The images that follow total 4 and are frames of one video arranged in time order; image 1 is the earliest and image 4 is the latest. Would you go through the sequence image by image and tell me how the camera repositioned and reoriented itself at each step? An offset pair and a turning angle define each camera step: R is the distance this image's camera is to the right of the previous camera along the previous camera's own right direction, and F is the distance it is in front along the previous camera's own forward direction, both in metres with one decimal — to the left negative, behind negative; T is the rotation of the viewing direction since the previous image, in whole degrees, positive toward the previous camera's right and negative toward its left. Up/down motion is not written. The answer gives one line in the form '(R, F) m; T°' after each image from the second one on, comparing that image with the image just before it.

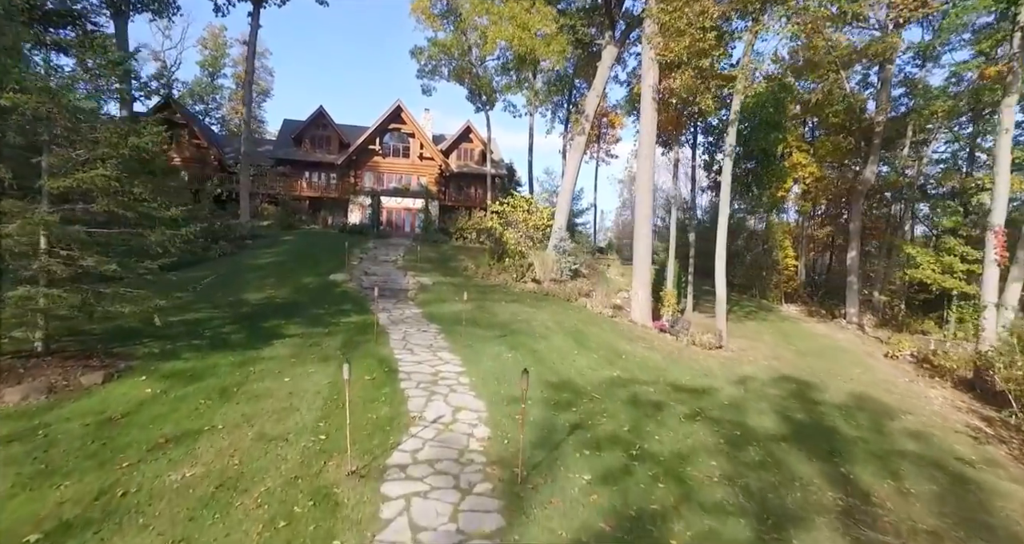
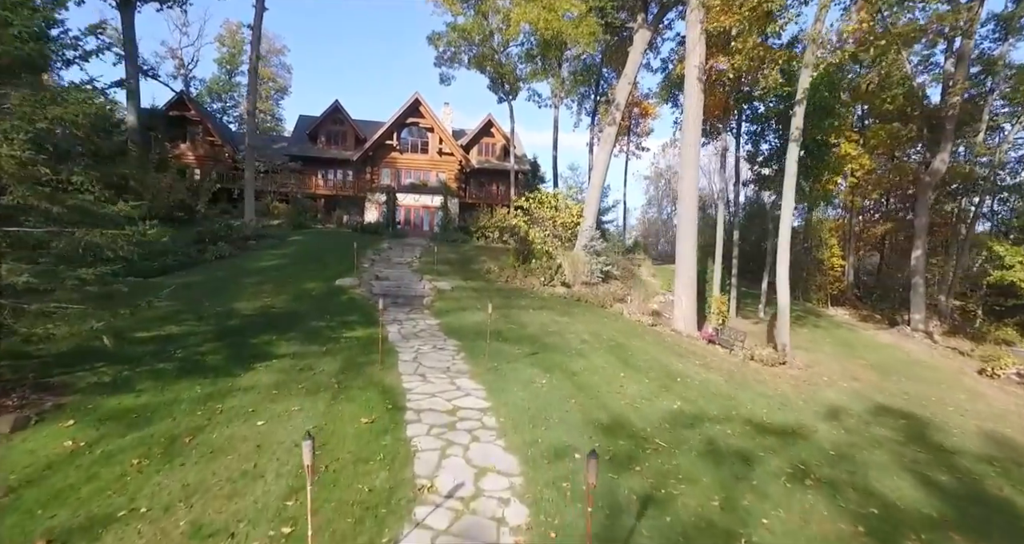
(-0.2, +1.9) m; -2°
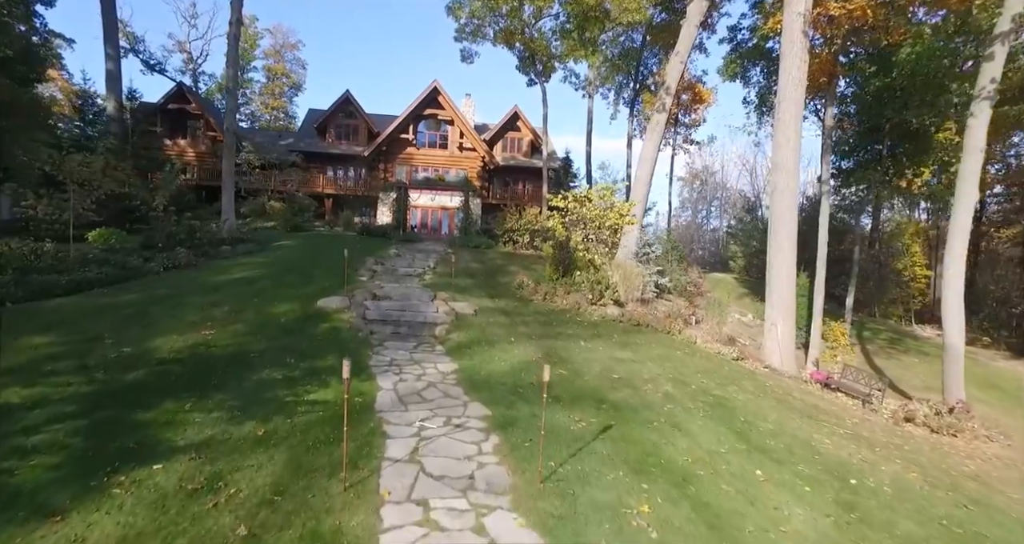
(-0.5, +3.9) m; -2°
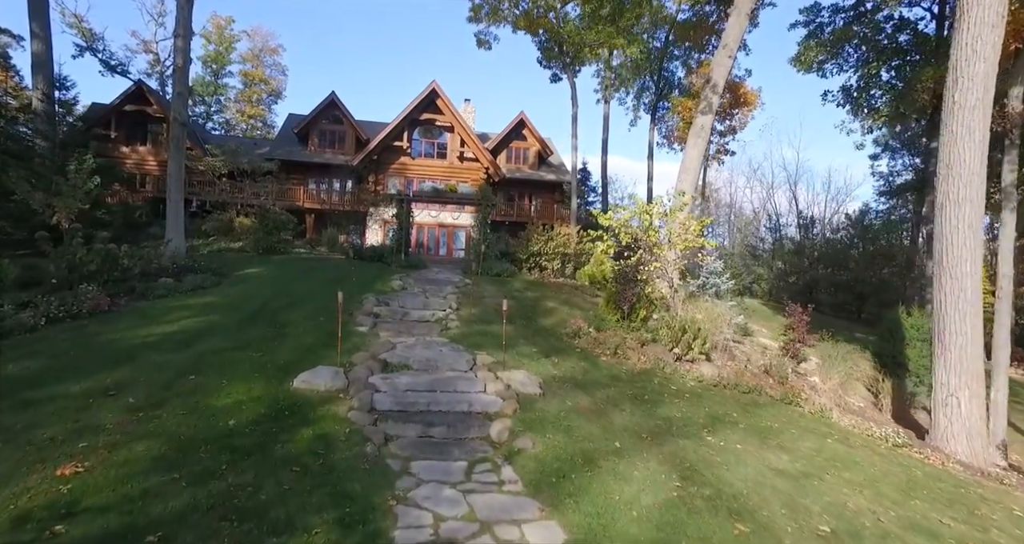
(-1.4, +4.1) m; +2°
